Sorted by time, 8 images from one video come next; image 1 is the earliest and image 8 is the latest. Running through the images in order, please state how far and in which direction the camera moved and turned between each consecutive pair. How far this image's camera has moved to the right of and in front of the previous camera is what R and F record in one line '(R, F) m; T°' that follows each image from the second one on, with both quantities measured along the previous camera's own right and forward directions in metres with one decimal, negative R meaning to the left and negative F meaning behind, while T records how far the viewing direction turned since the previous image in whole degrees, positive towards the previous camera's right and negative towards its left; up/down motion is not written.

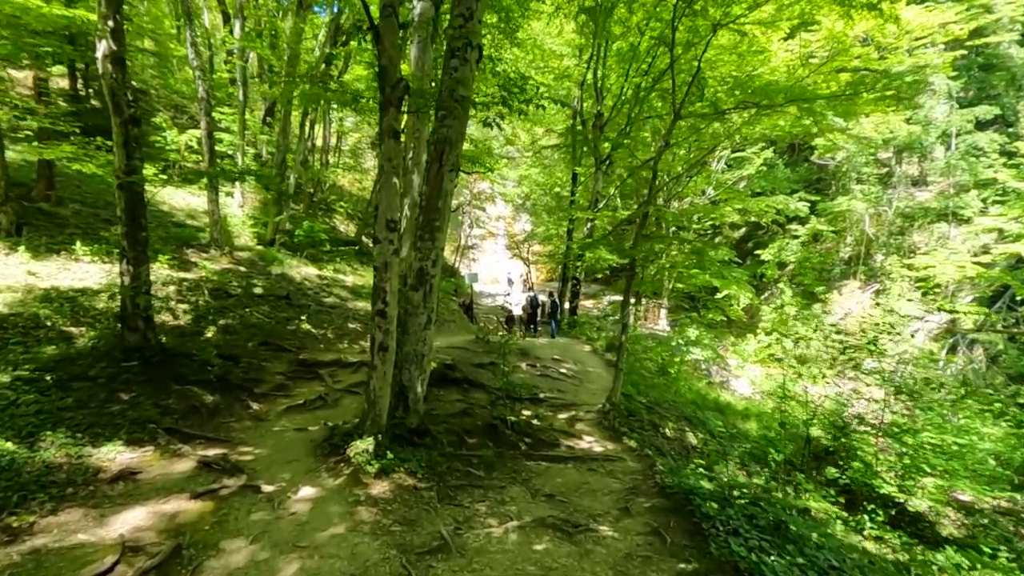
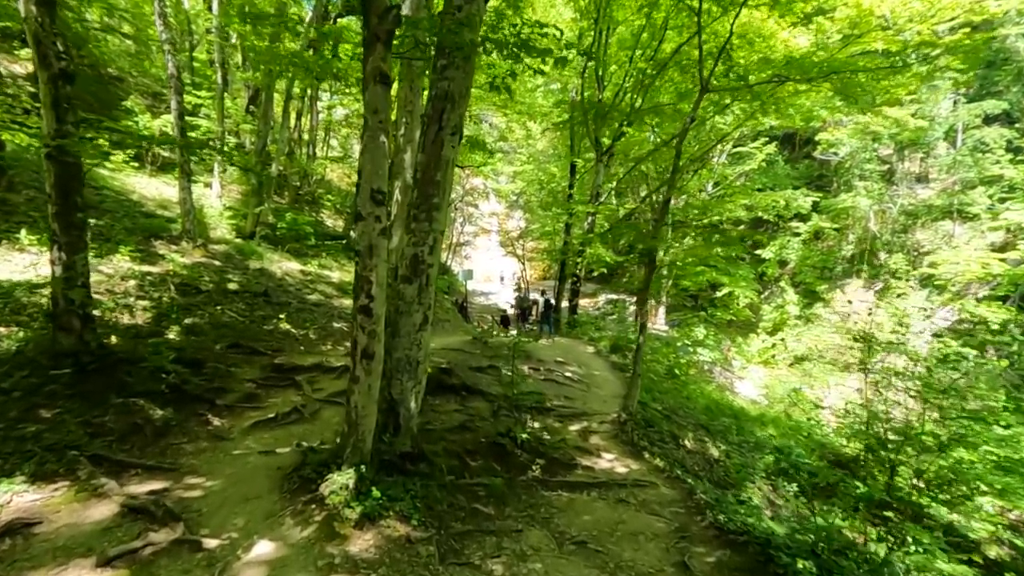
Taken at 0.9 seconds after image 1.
(-0.2, +0.8) m; +1°
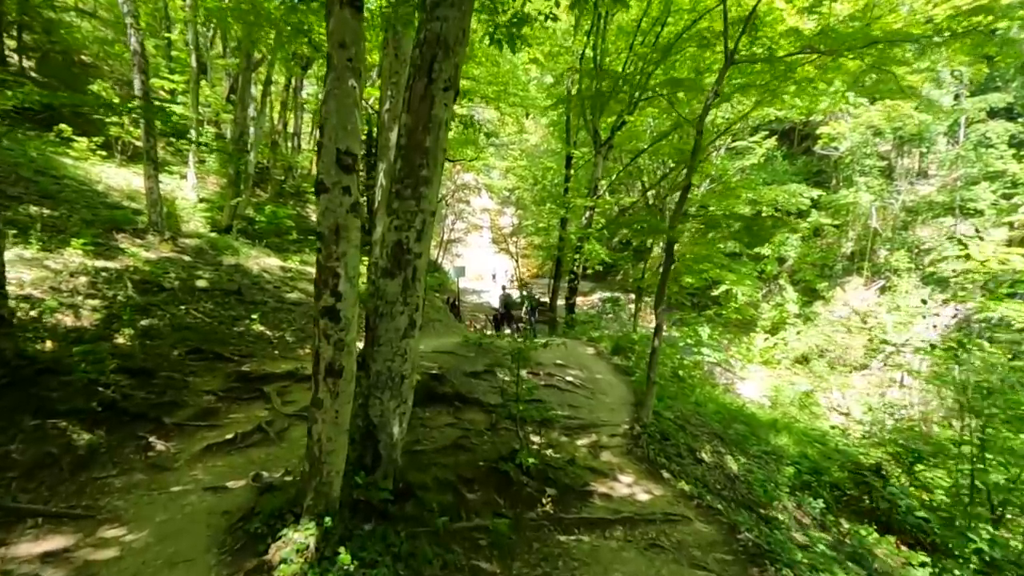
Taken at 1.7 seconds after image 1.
(-0.1, +0.7) m; +1°
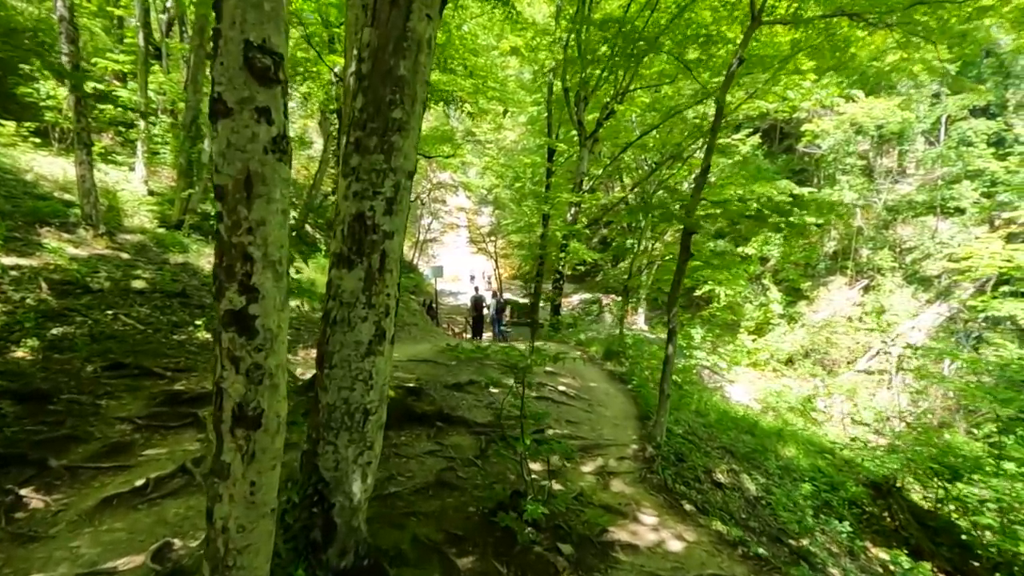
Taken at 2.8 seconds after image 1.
(-0.1, +0.8) m; +3°
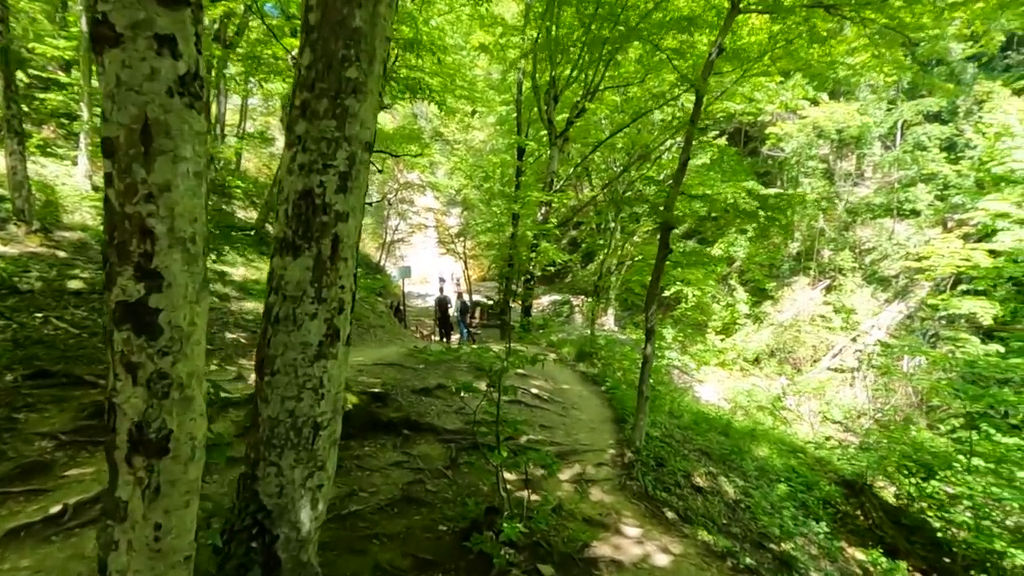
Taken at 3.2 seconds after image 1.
(0.0, +0.3) m; +3°
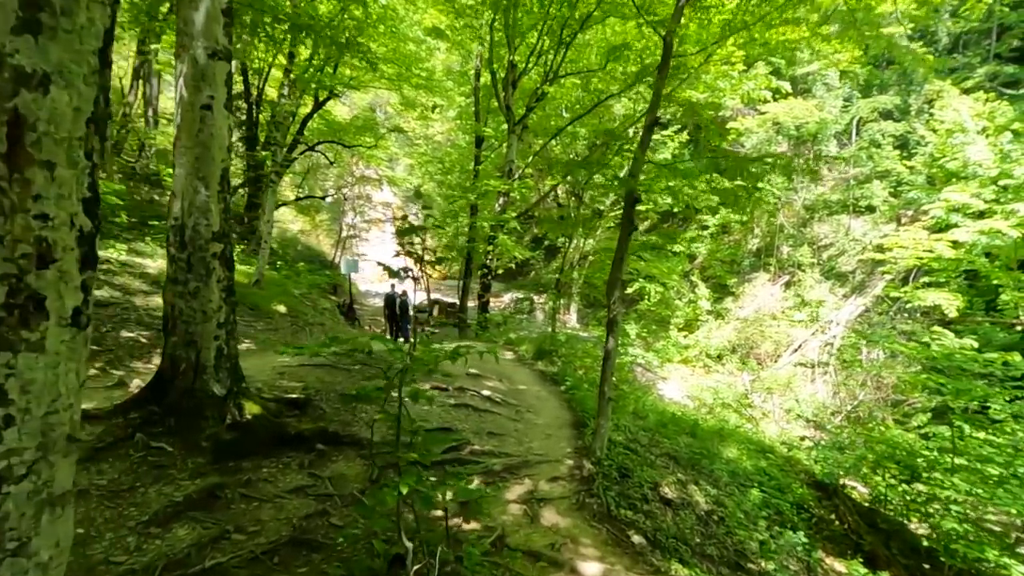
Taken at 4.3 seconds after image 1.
(+0.2, +0.7) m; +4°
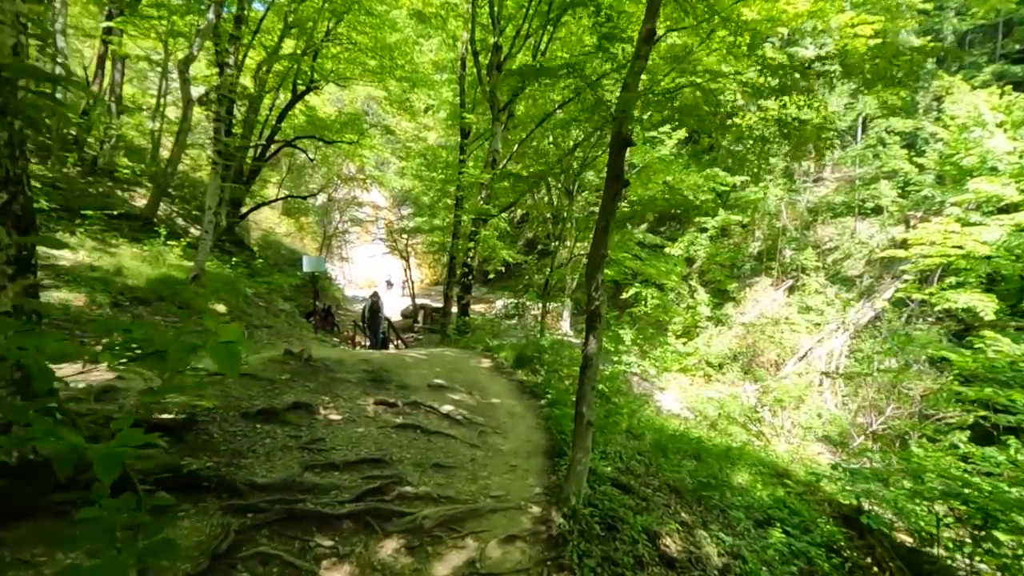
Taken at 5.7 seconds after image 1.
(+0.3, +1.1) m; 0°
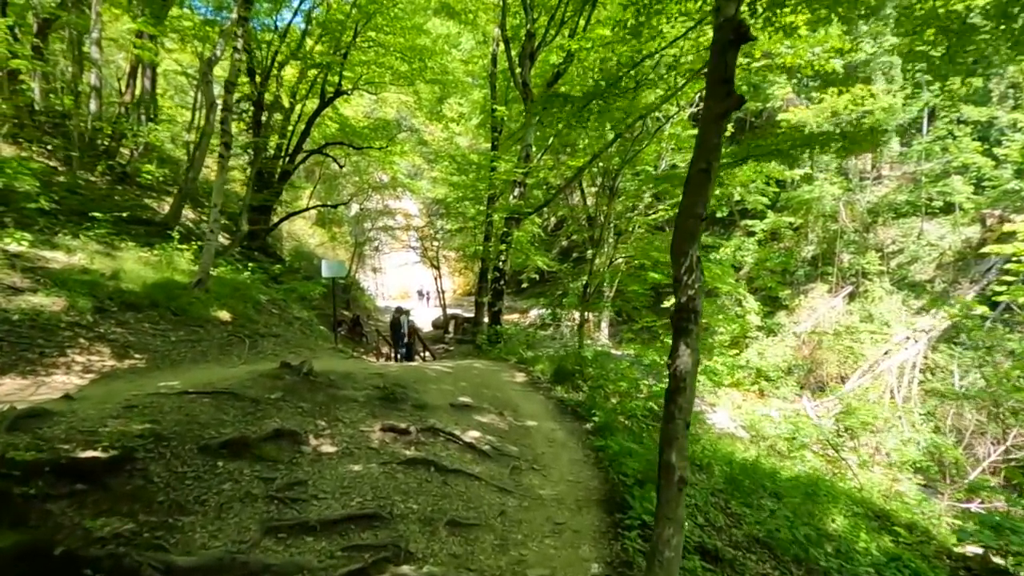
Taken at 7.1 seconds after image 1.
(0.0, +0.9) m; -4°
